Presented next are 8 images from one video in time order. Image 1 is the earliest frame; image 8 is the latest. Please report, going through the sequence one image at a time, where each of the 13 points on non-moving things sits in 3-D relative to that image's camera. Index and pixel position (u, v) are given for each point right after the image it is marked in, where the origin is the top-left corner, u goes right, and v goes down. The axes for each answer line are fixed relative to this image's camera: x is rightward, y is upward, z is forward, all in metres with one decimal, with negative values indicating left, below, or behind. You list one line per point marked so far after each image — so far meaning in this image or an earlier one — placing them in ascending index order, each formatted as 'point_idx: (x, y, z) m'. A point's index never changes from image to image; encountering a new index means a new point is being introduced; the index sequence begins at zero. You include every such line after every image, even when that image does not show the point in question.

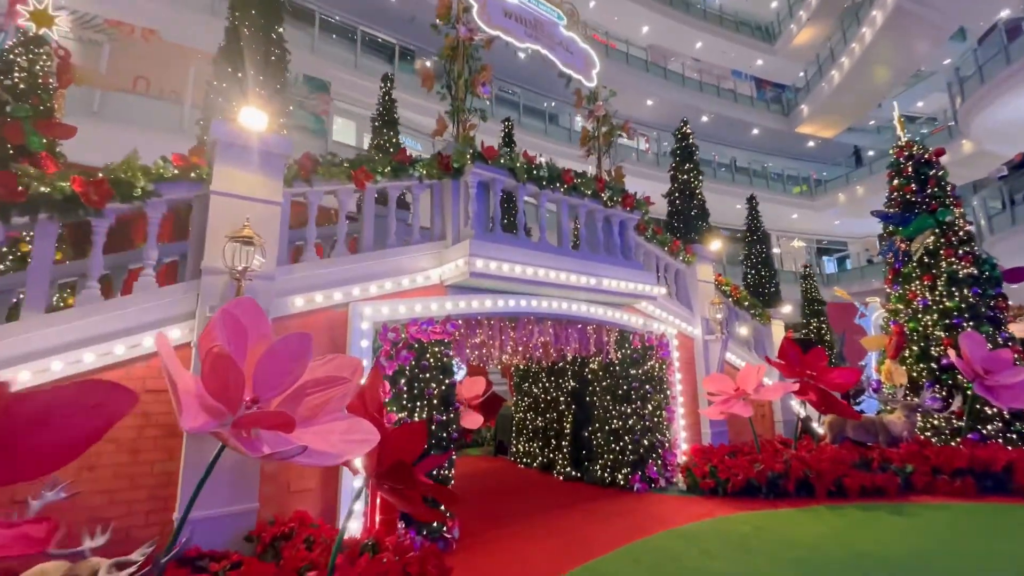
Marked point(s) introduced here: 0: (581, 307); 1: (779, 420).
0: (+0.9, -0.3, +6.1) m
1: (+4.9, -2.4, +8.7) m
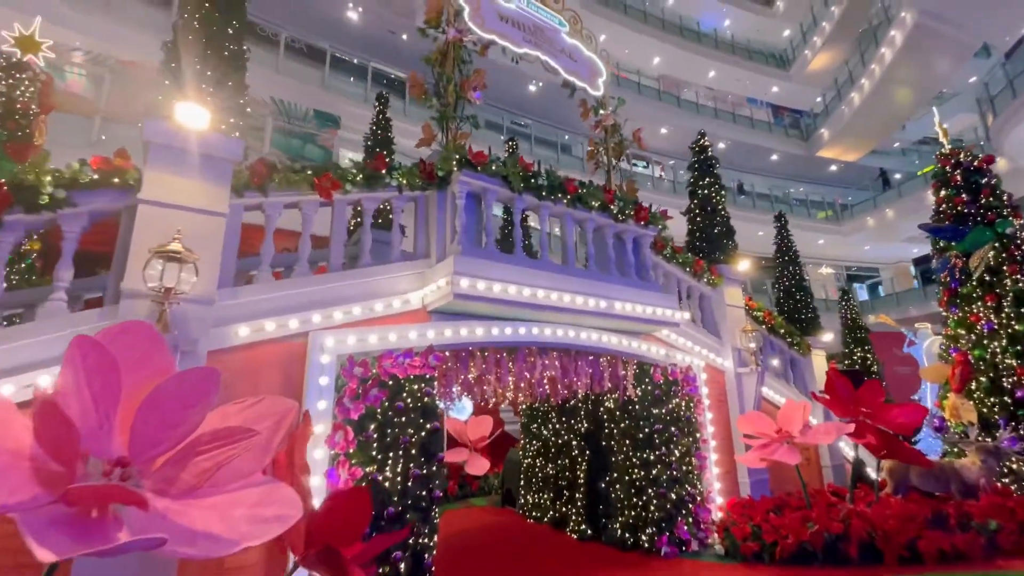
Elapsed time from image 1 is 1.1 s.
0: (+0.9, -0.5, +5.2) m
1: (+5.1, -2.8, +7.5) m
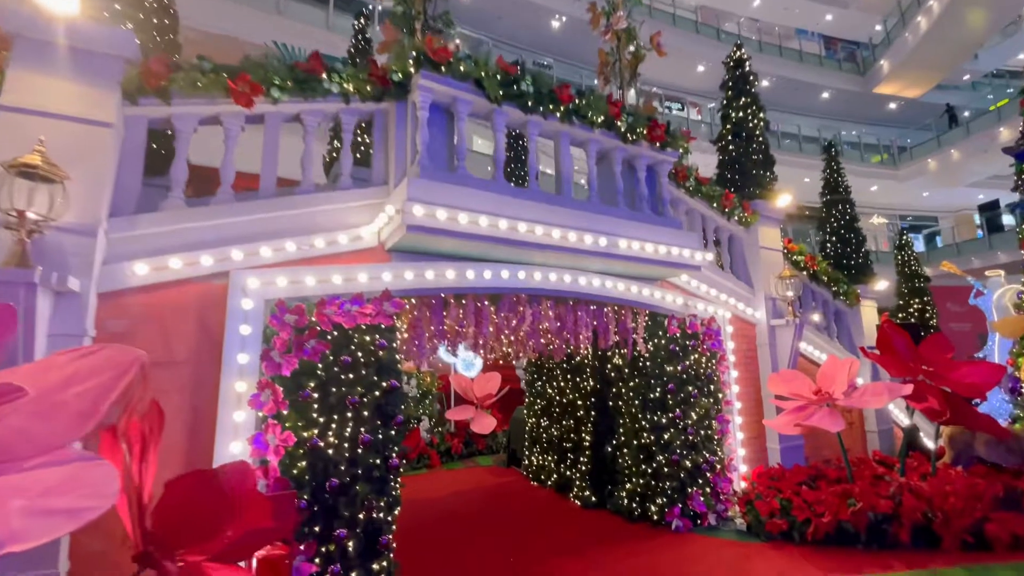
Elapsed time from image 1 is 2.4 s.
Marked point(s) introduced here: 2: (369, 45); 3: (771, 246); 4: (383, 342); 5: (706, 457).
0: (+0.7, +0.1, +4.4) m
1: (+5.1, -2.0, +6.6) m
2: (-2.1, +3.5, +6.9) m
3: (+3.4, +0.5, +6.1) m
4: (-0.9, -0.4, +3.4) m
5: (+2.0, -1.7, +4.9) m
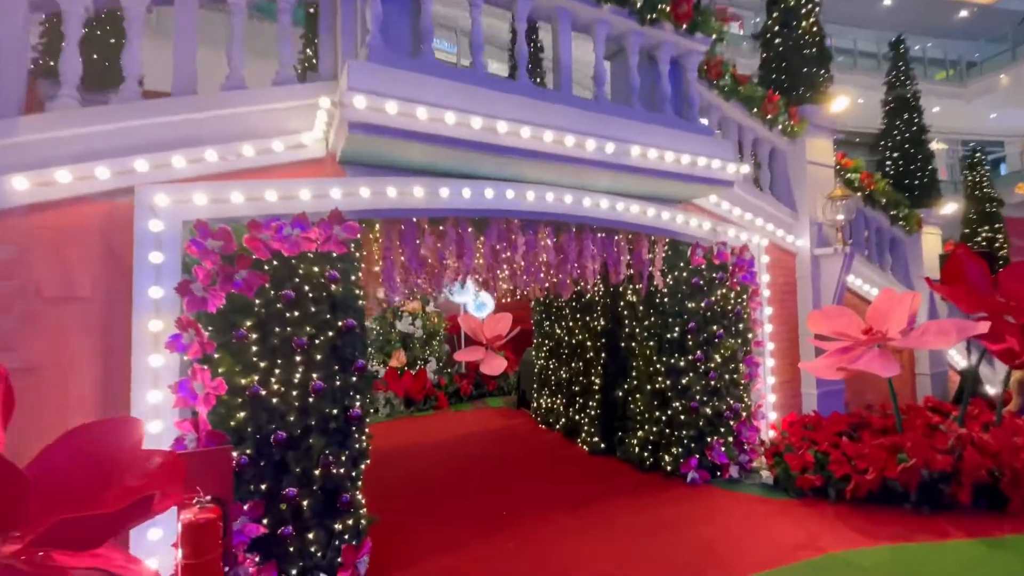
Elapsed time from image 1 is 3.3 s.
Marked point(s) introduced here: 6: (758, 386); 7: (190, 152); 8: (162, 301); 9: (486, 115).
0: (+0.7, +0.7, +3.7) m
1: (+5.2, -1.1, +5.9) m
2: (-2.0, +4.4, +5.8) m
3: (+3.4, +1.4, +5.2) m
4: (-1.1, +0.1, +2.8) m
5: (+2.0, -1.0, +4.3) m
6: (+2.4, -0.9, +4.6) m
7: (-1.8, +0.7, +2.6) m
8: (-1.9, -0.1, +2.5) m
9: (-0.1, +1.1, +2.9) m
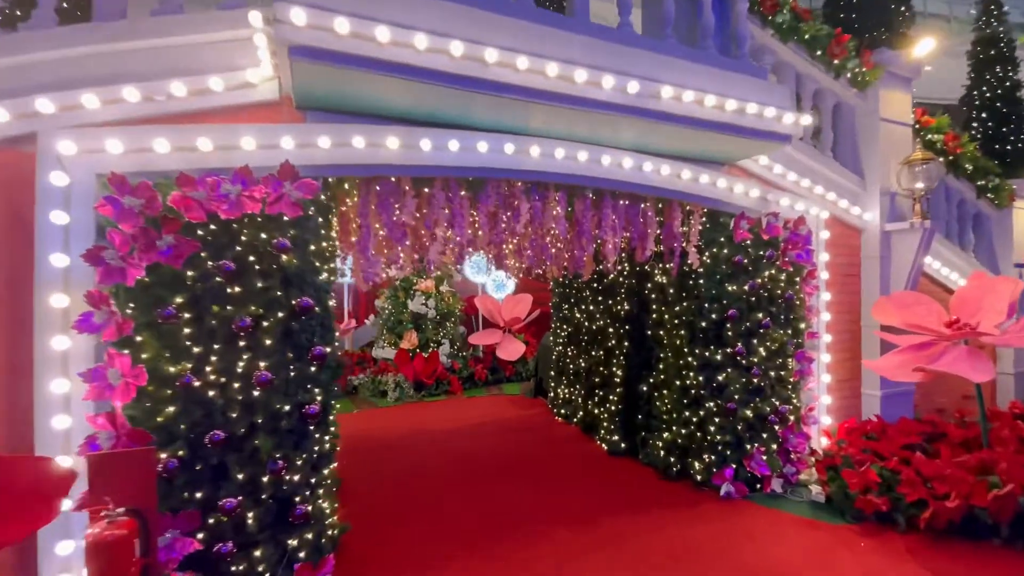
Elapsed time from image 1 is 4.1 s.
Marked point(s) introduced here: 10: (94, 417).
0: (+0.7, +0.8, +3.0) m
1: (+5.3, -0.9, +5.0) m
2: (-1.8, +4.7, +5.2) m
3: (+3.5, +1.5, +4.3) m
4: (-1.1, +0.2, +2.3) m
5: (+2.0, -0.9, +3.6) m
6: (+2.5, -0.8, +3.9) m
7: (-1.8, +0.9, +2.1) m
8: (-1.9, +0.1, +2.1) m
9: (-0.2, +1.2, +2.3) m
10: (-1.8, -0.6, +2.1) m
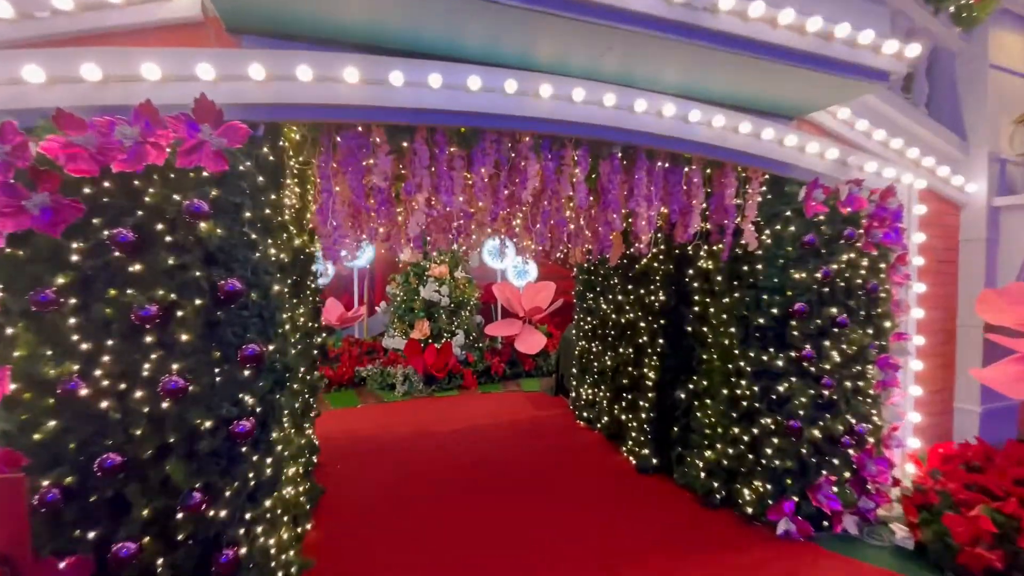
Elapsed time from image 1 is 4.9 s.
0: (+0.7, +0.9, +2.3) m
1: (+5.4, -0.8, +4.0) m
2: (-1.6, +4.8, +4.6) m
3: (+3.6, +1.6, +3.4) m
4: (-1.1, +0.3, +1.7) m
5: (+2.0, -0.8, +2.9) m
6: (+2.5, -0.7, +3.1) m
7: (-1.8, +1.0, +1.6) m
8: (-2.0, +0.2, +1.6) m
9: (-0.2, +1.2, +1.7) m
10: (-1.9, -0.5, +1.6) m
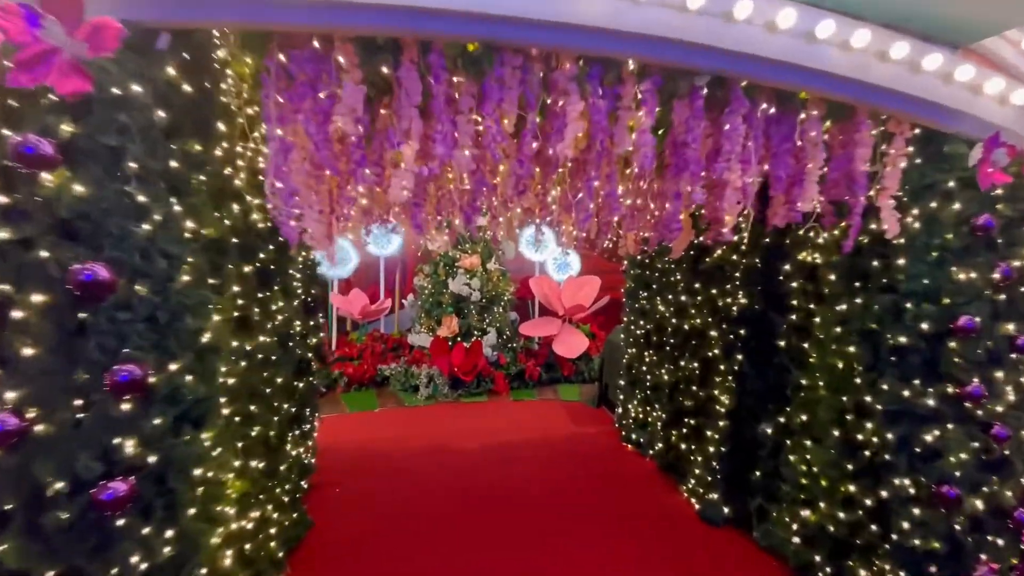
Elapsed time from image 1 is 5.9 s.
0: (+0.8, +0.9, +1.6) m
1: (+5.6, -0.9, +2.8) m
2: (-1.2, +4.9, +3.9) m
3: (+3.8, +1.6, +2.3) m
4: (-1.1, +0.3, +1.1) m
5: (+2.2, -0.8, +2.0) m
6: (+2.7, -0.8, +2.2) m
7: (-1.8, +1.0, +1.0) m
8: (-1.9, +0.2, +1.0) m
9: (-0.1, +1.3, +0.9) m
10: (-1.8, -0.4, +1.0) m
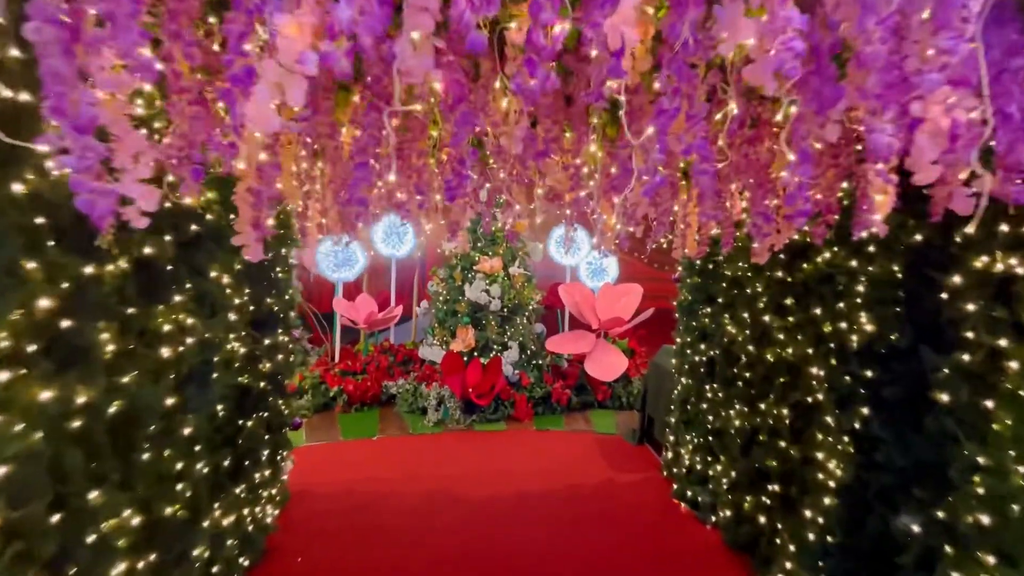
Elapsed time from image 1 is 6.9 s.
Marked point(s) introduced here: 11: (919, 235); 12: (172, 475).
0: (+0.8, +0.8, +0.7) m
1: (+5.7, -1.1, +1.6) m
2: (-0.9, +4.8, +3.3) m
3: (+3.9, +1.4, +1.3) m
4: (-1.1, +0.3, +0.4) m
5: (+2.2, -0.9, +1.0) m
6: (+2.7, -0.9, +1.2) m
7: (-1.8, +1.0, +0.4) m
8: (-2.0, +0.2, +0.4) m
9: (-0.2, +1.2, +0.2) m
10: (-1.9, -0.4, +0.4) m
11: (+1.5, +0.2, +1.9) m
12: (-1.1, -0.6, +1.5) m
